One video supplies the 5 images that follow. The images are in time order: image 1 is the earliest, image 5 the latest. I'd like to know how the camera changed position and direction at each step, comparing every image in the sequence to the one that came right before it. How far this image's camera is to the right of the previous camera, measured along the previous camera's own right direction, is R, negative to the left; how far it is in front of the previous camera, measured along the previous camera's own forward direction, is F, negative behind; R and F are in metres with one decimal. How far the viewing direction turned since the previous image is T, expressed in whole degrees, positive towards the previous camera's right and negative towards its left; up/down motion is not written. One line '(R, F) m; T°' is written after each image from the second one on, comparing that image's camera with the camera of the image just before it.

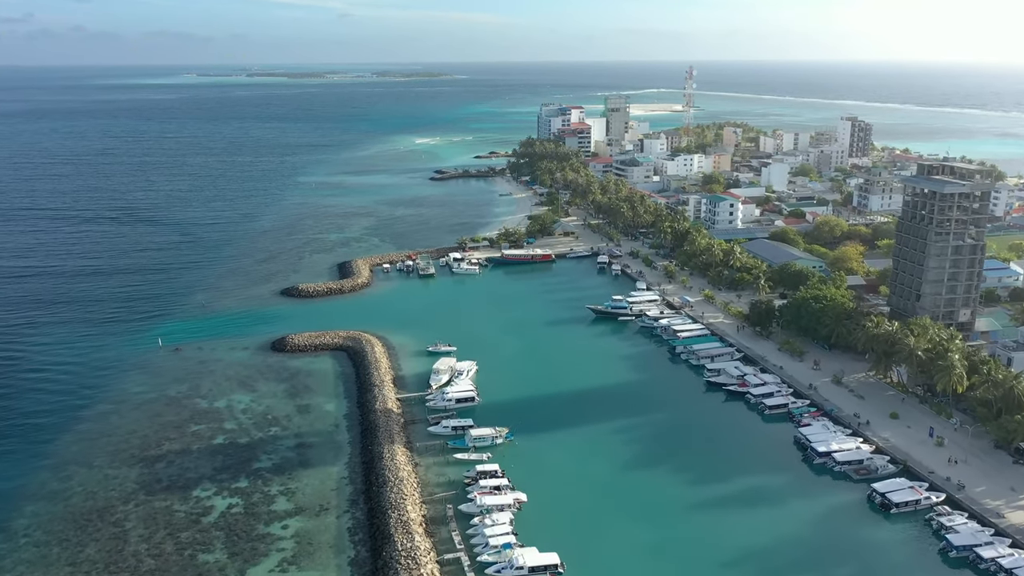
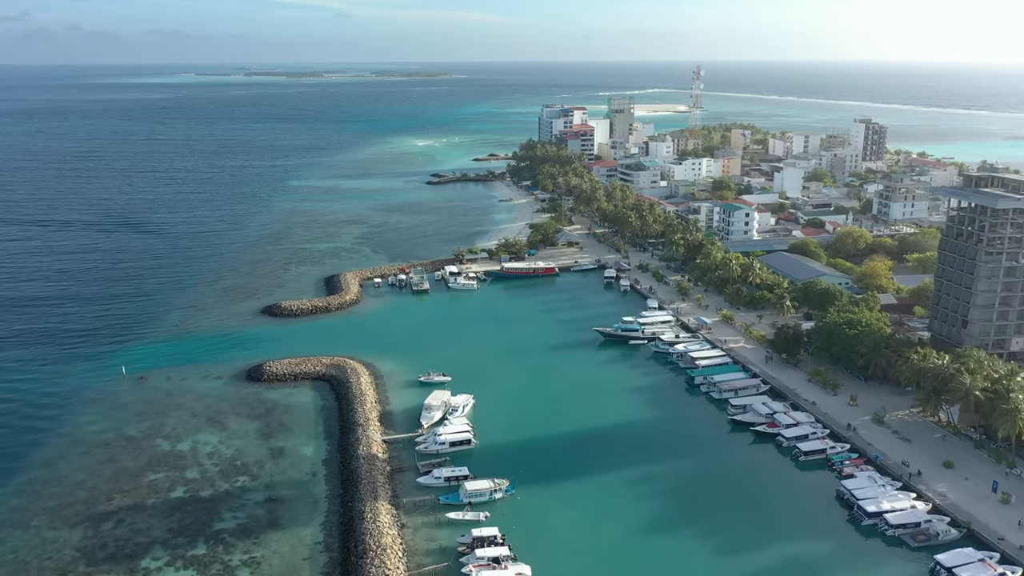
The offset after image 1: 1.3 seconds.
(-0.1, +4.8) m; 0°
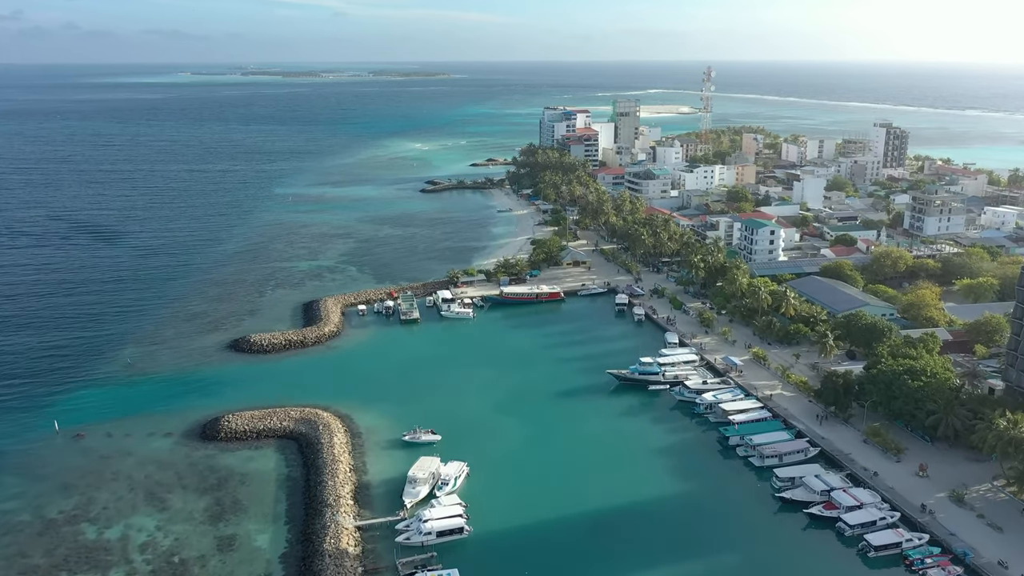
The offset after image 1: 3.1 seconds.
(-0.1, +6.8) m; 0°
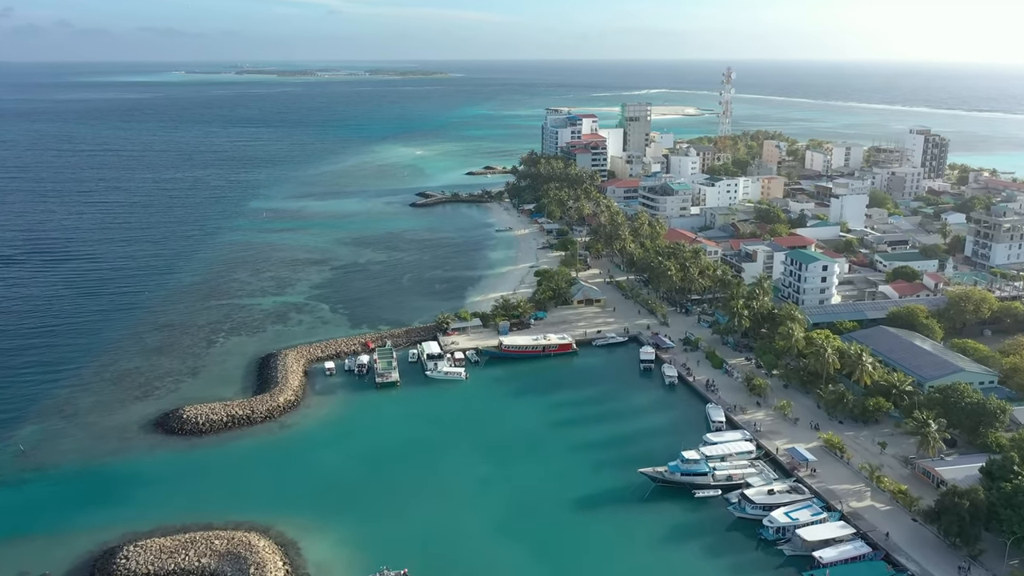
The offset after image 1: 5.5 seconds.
(-0.2, +10.5) m; 0°
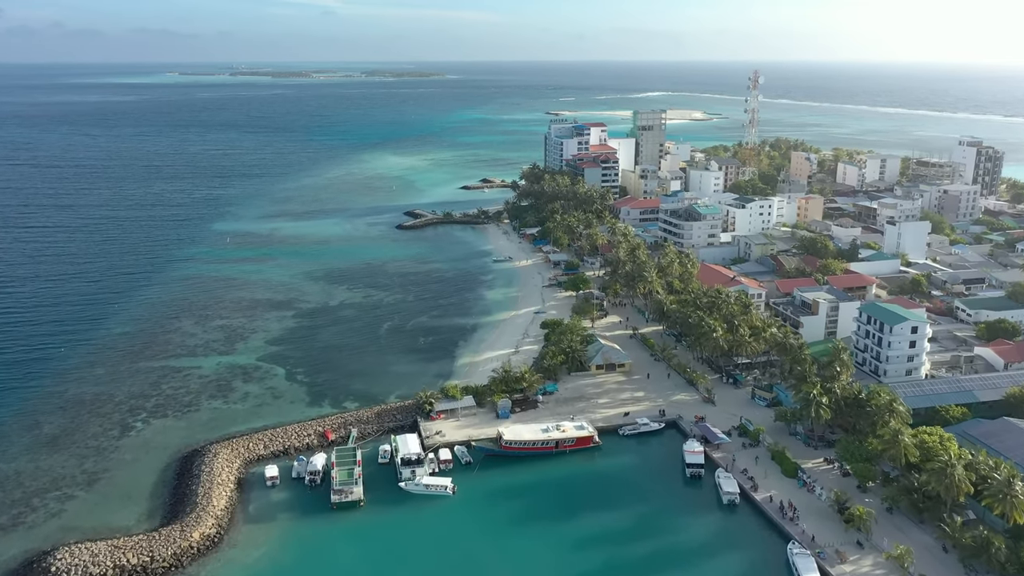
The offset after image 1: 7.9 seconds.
(-0.3, +11.5) m; 0°
